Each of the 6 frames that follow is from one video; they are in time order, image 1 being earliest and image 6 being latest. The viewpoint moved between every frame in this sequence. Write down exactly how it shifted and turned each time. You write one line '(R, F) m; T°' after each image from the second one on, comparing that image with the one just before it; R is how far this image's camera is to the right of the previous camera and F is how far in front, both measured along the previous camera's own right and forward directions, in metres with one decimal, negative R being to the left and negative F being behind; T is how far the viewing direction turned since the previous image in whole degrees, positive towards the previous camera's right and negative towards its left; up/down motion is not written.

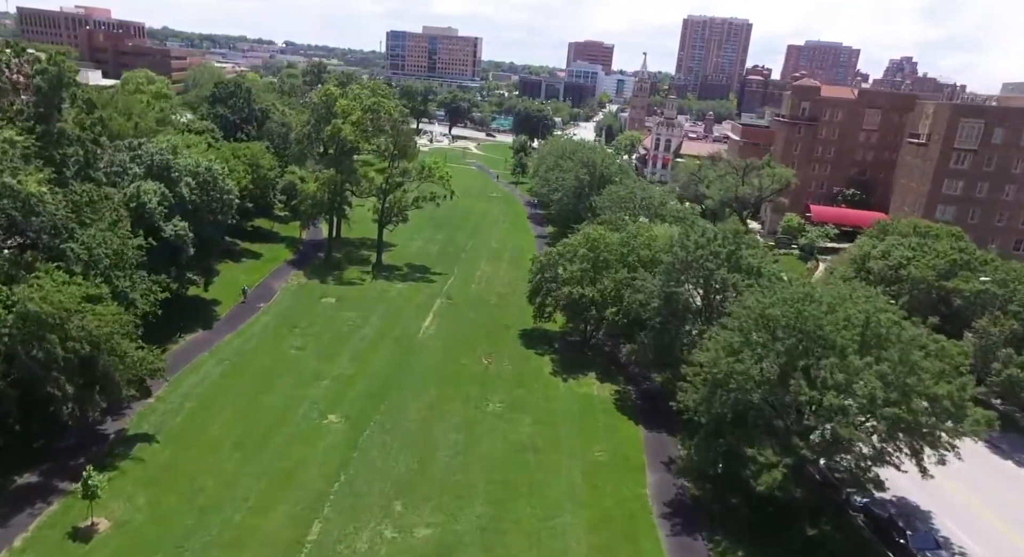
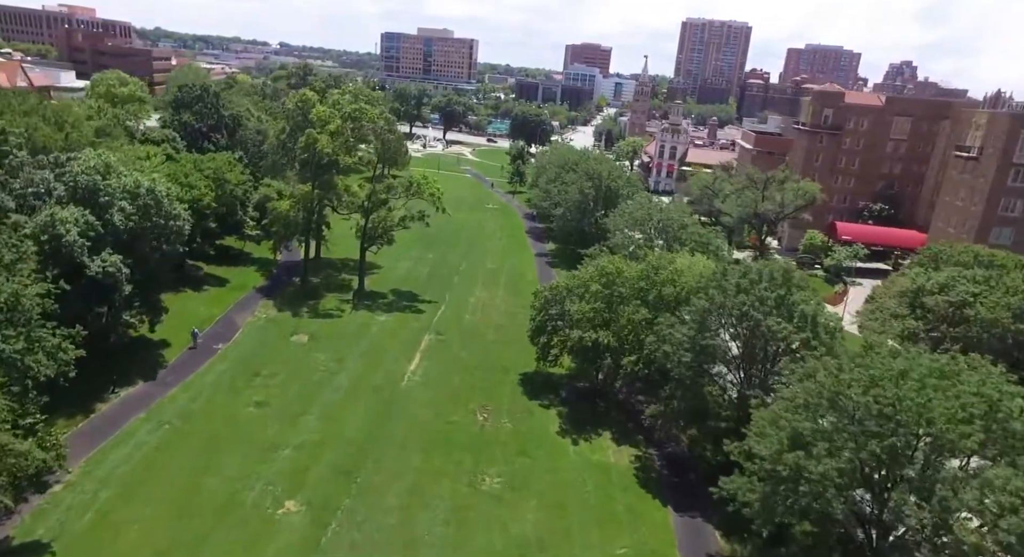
(-0.3, +7.0) m; 0°
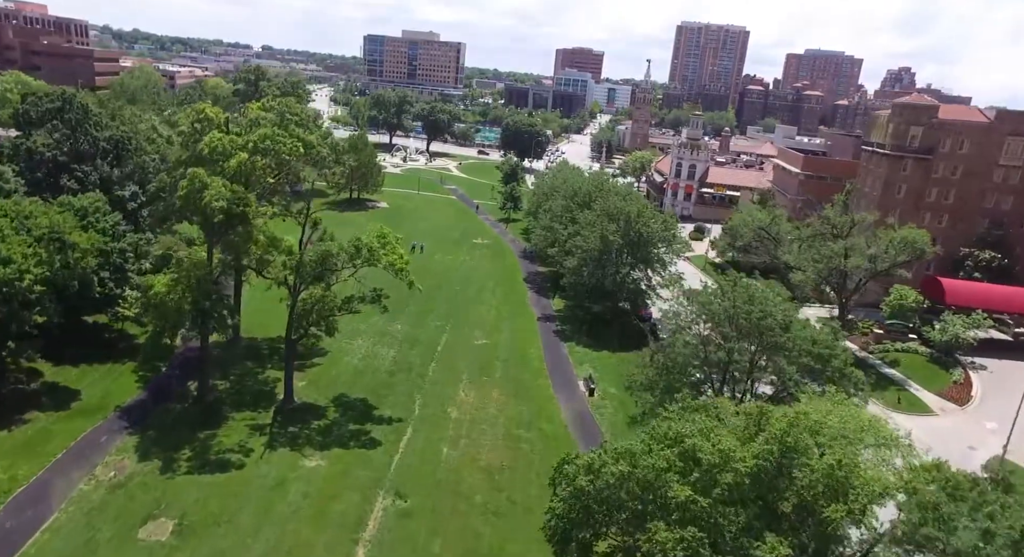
(-0.7, +19.0) m; +1°
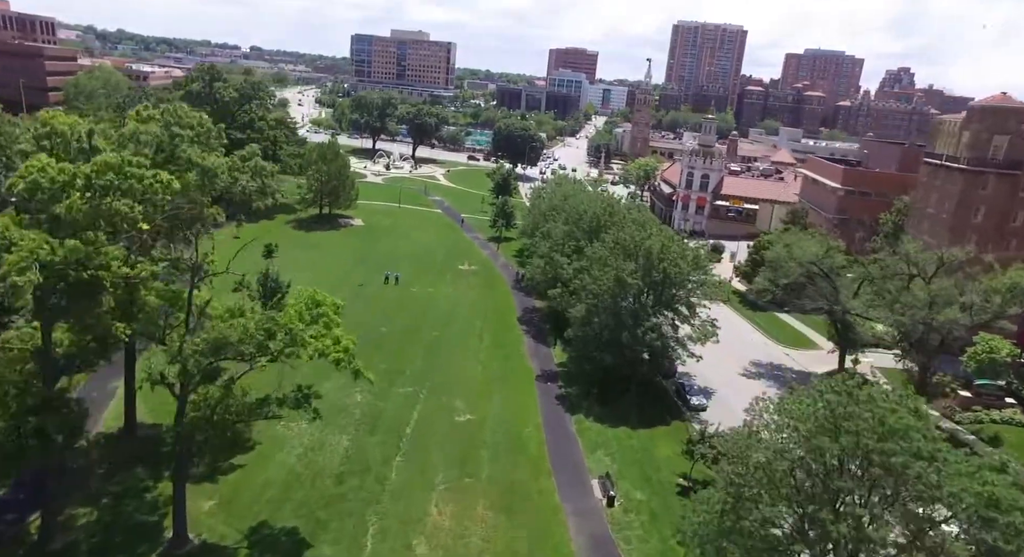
(+0.1, +12.1) m; +1°
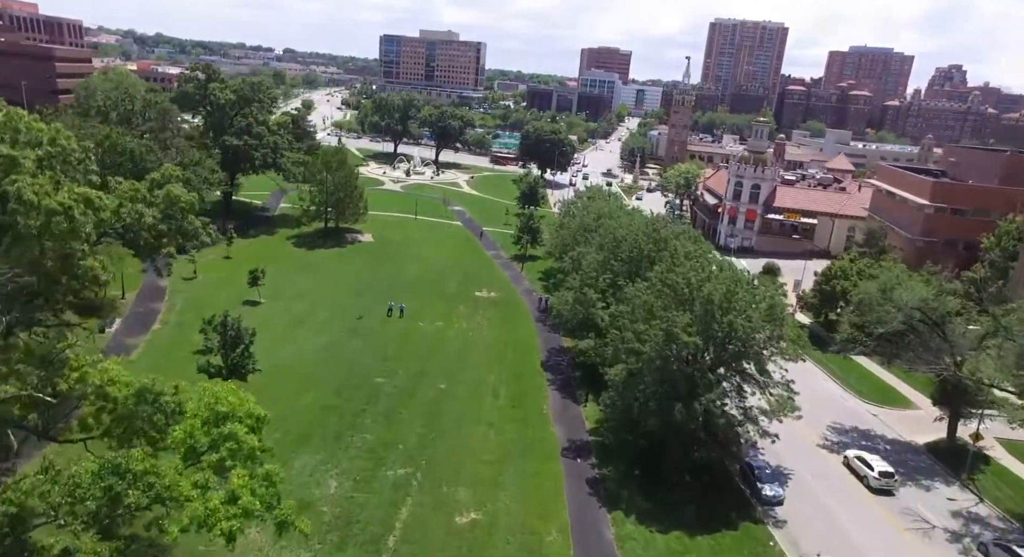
(+0.5, +10.0) m; -2°
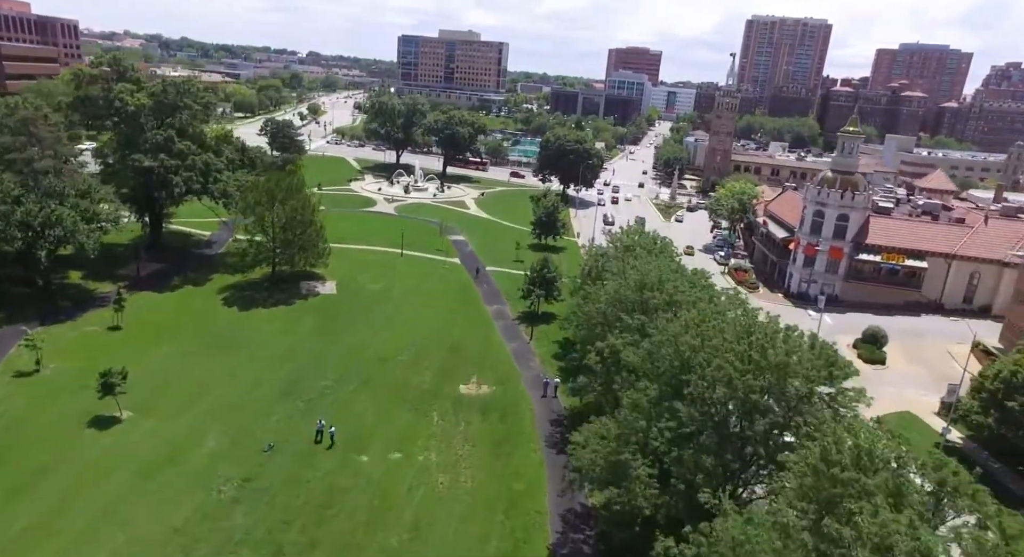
(+1.5, +20.9) m; -2°
